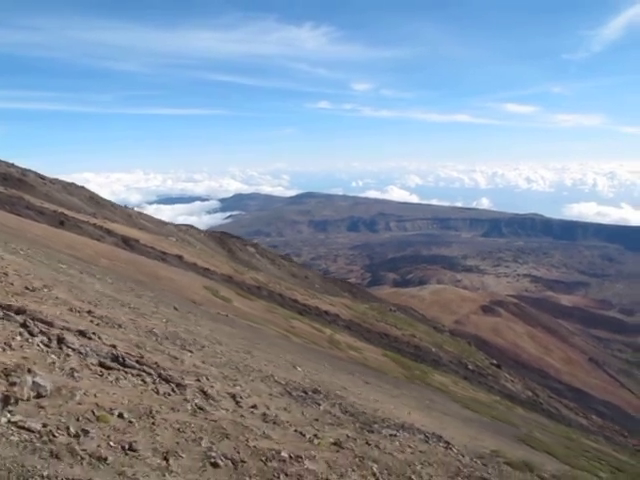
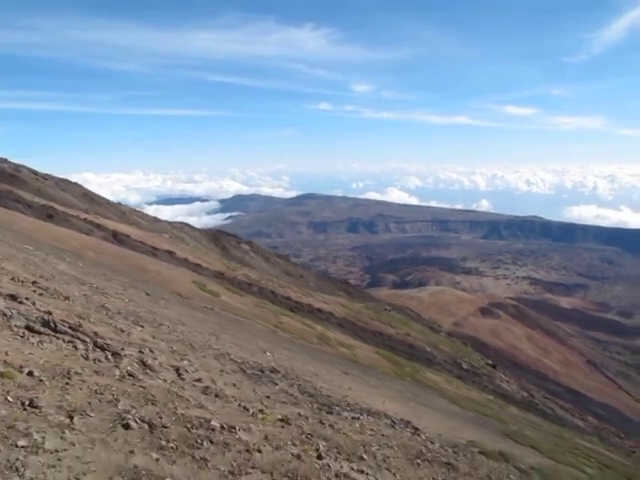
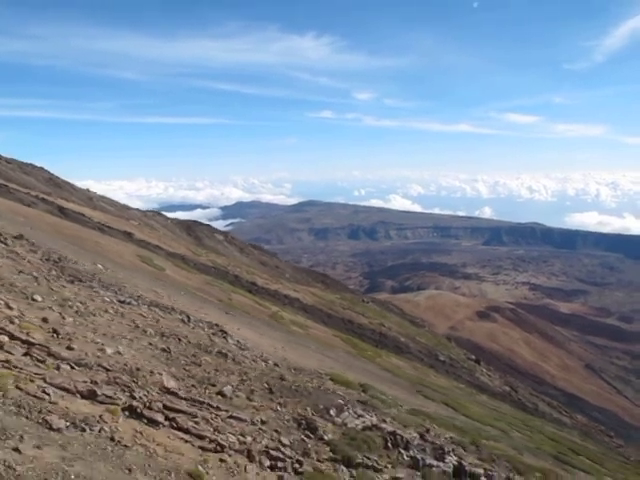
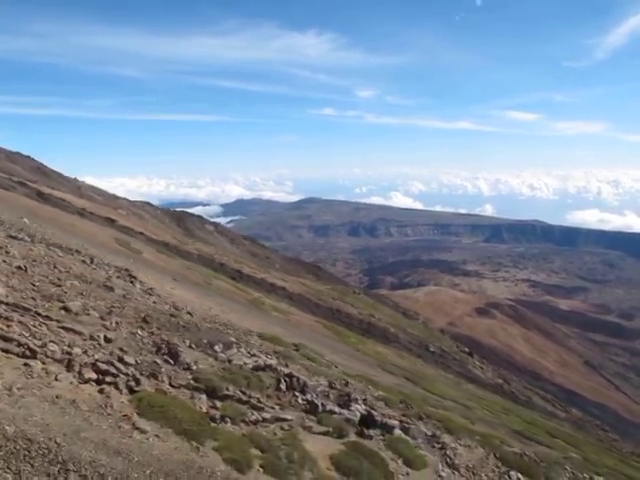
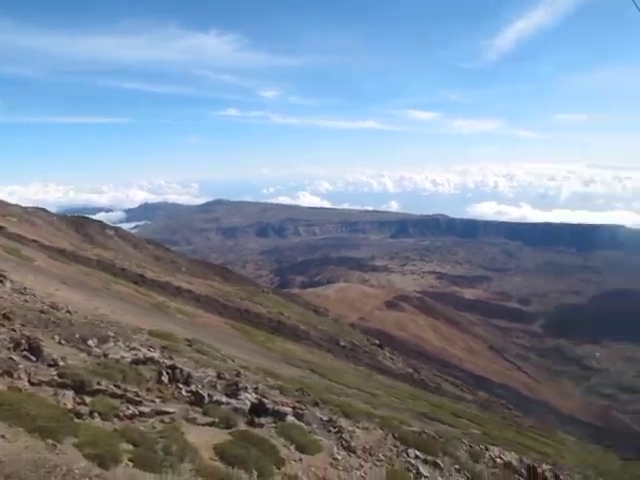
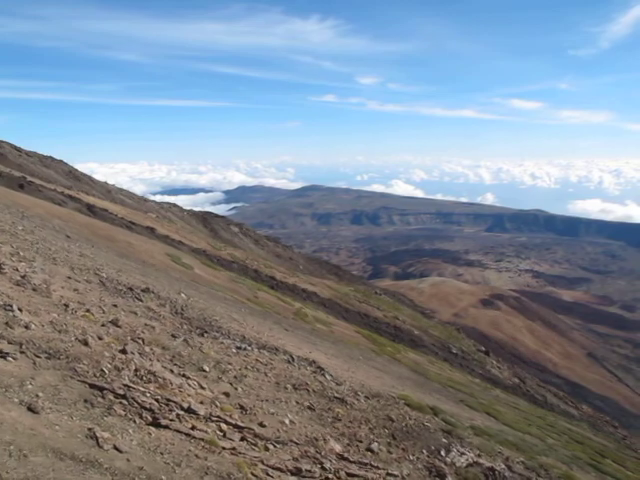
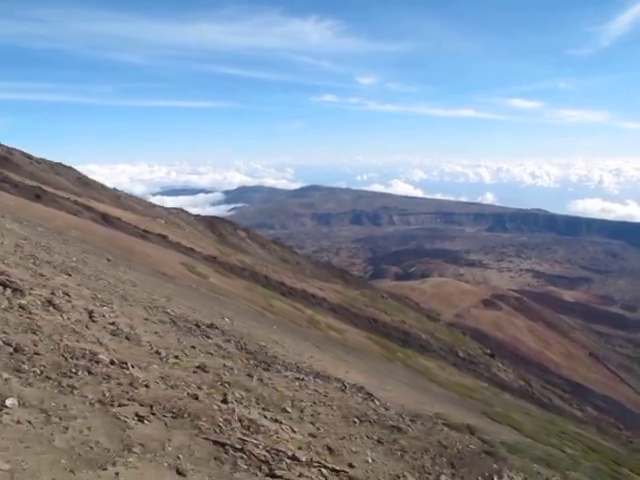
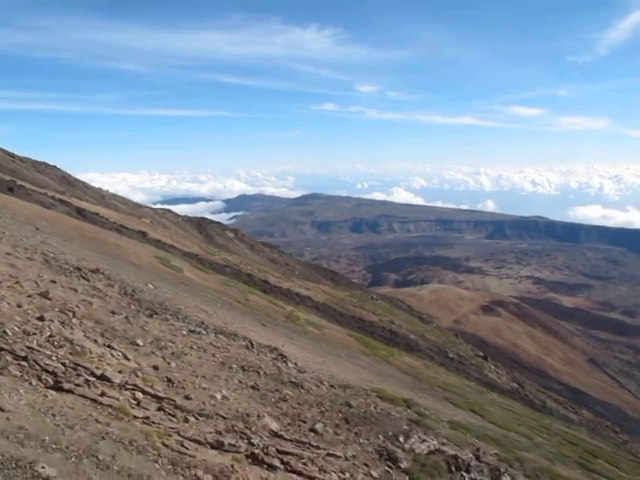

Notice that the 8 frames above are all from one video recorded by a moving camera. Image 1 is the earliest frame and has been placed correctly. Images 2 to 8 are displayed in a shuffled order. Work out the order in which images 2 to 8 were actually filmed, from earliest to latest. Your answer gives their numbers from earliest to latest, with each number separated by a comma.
2, 7, 6, 8, 3, 4, 5
